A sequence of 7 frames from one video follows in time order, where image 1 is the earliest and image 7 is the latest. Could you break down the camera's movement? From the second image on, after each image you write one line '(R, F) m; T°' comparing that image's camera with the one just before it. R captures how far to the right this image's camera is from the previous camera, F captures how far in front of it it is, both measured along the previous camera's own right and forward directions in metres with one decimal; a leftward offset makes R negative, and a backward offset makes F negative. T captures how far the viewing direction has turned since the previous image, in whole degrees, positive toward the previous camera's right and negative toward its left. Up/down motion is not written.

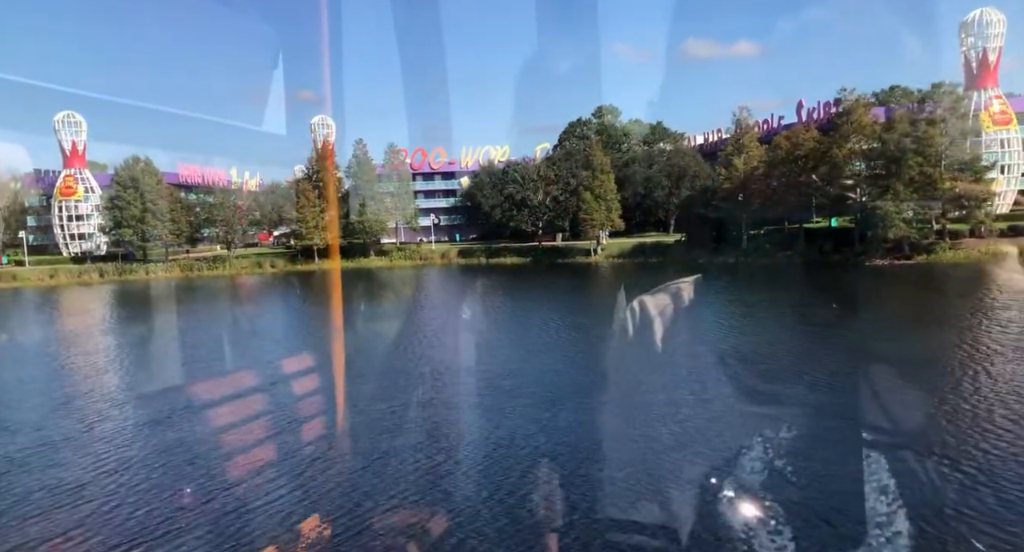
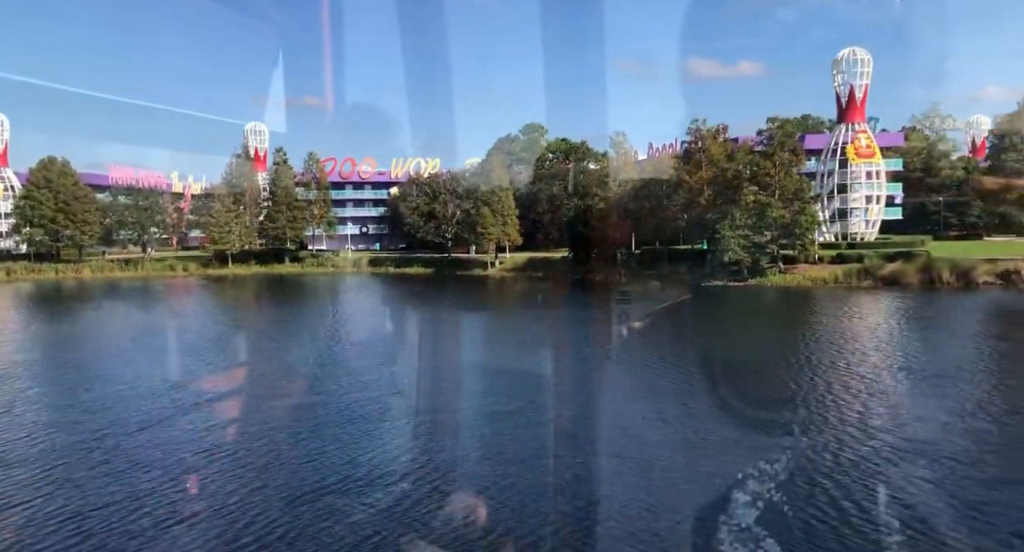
(+0.7, +0.3) m; -10°
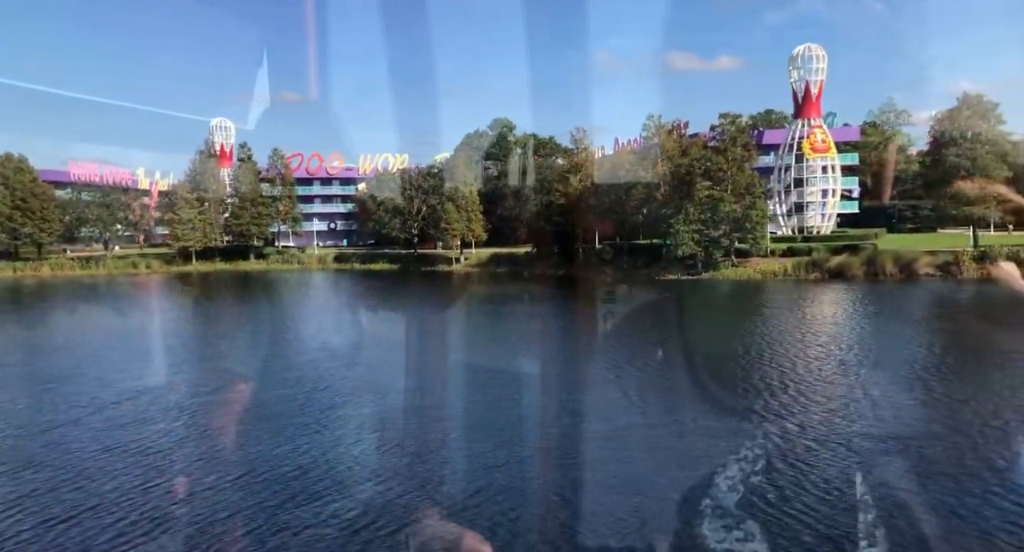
(0.0, 0.0) m; +2°
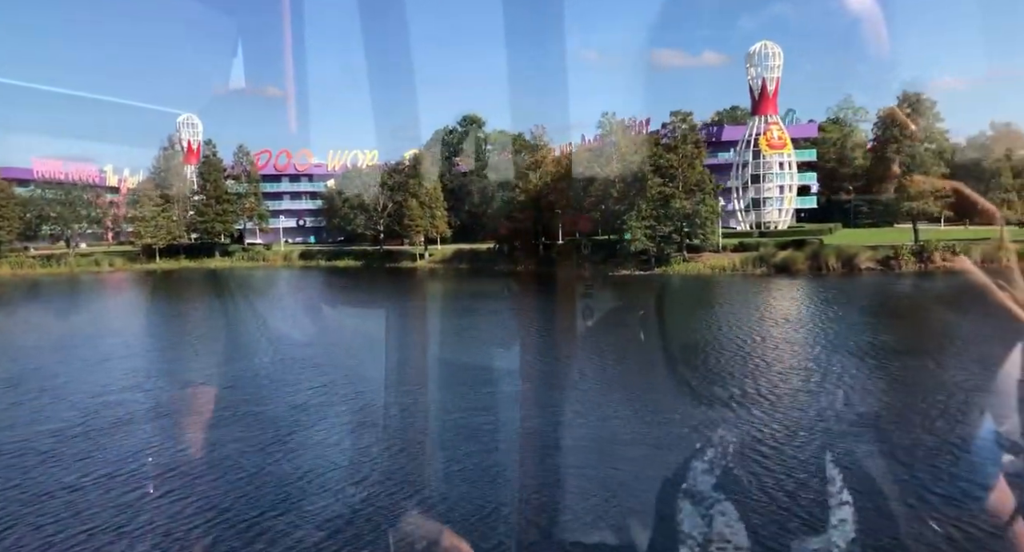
(+0.1, 0.0) m; +2°
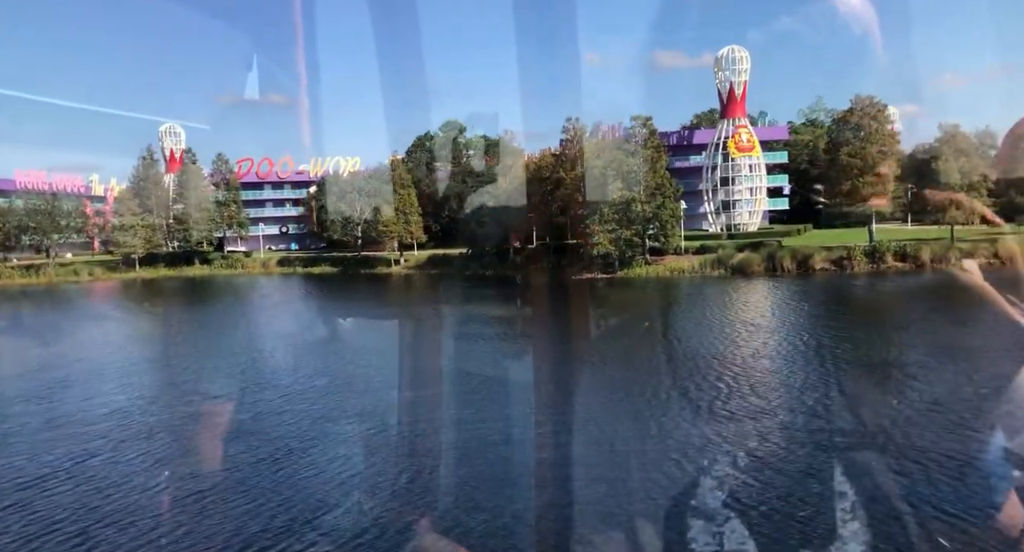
(-1.0, +0.5) m; +6°
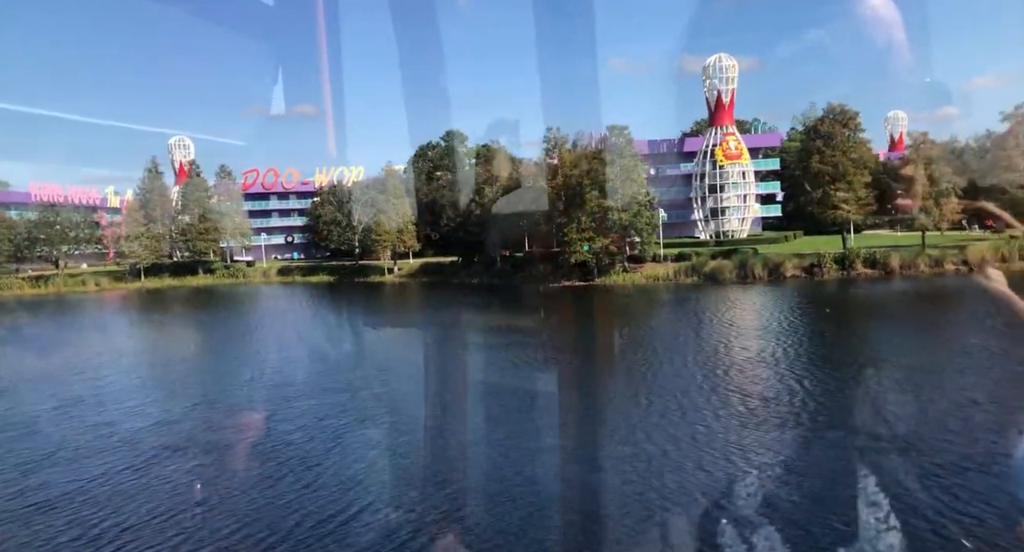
(-0.2, -0.1) m; +2°
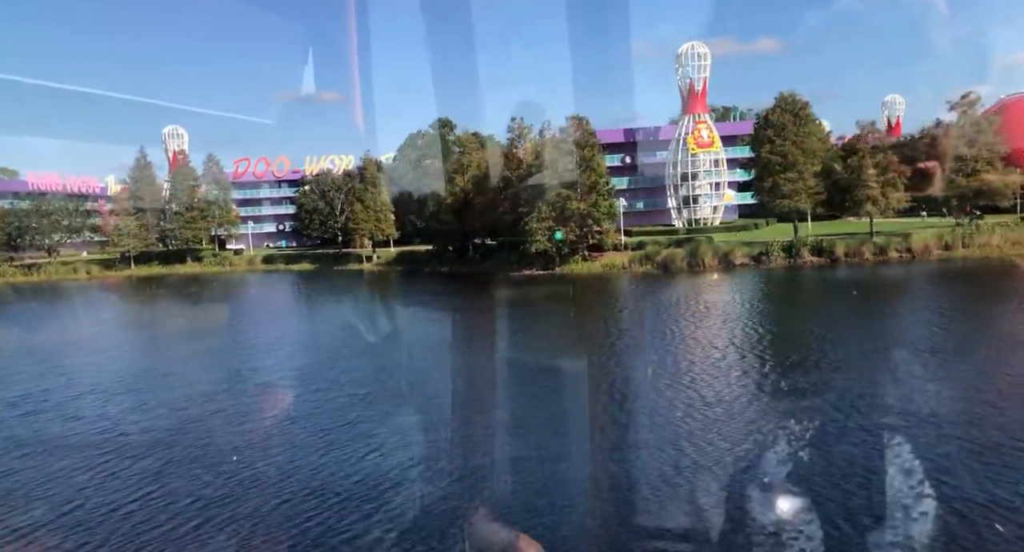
(+0.2, -0.1) m; 0°
